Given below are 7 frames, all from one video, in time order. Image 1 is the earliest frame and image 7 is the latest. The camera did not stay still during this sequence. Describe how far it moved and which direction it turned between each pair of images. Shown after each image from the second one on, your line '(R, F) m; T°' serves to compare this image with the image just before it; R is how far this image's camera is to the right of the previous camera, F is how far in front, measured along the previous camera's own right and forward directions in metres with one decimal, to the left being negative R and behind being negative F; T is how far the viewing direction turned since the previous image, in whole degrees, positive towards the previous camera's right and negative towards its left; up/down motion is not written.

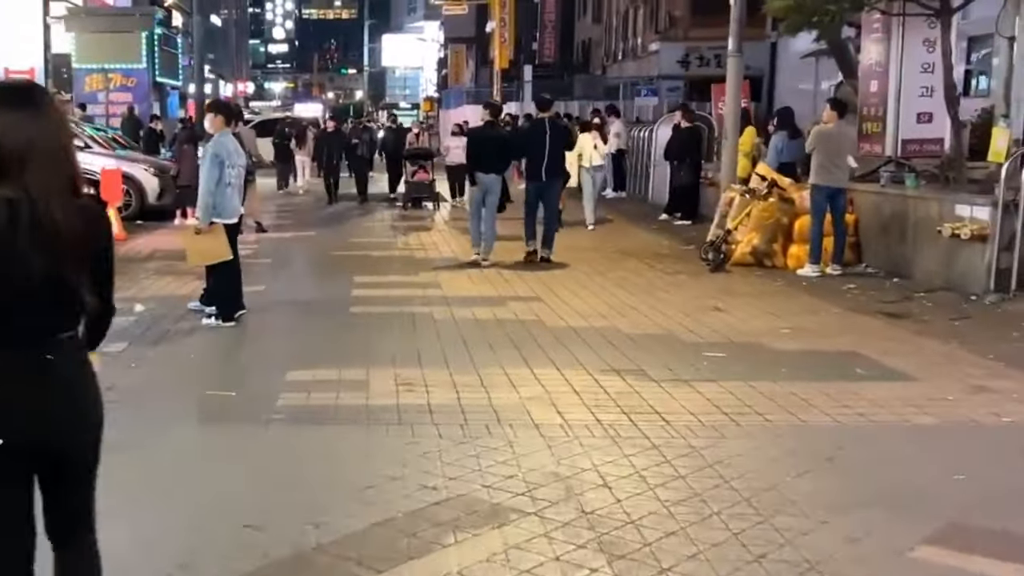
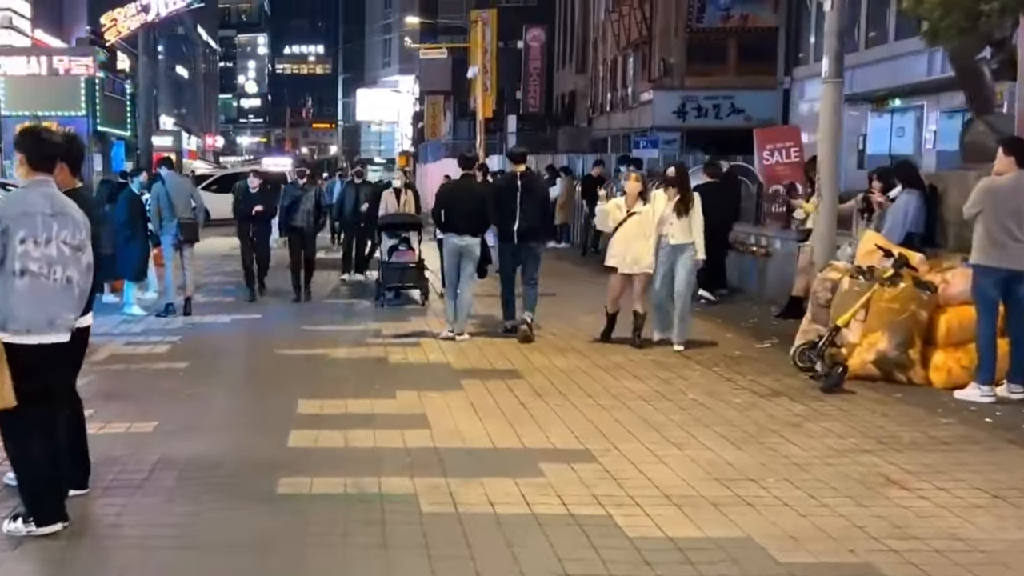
(-0.3, +4.3) m; +1°
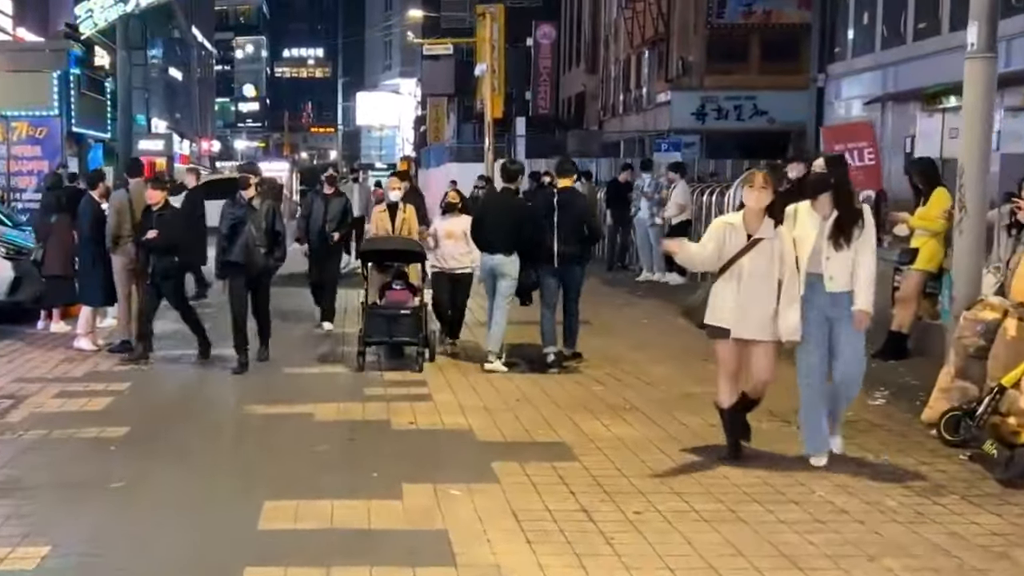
(-0.2, +2.7) m; 0°
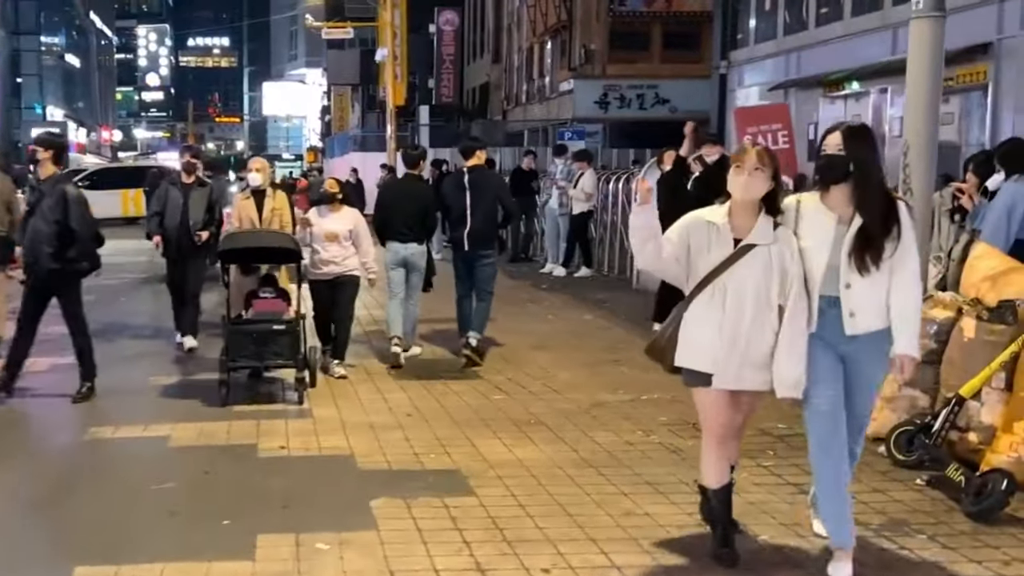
(+0.1, +1.1) m; +4°
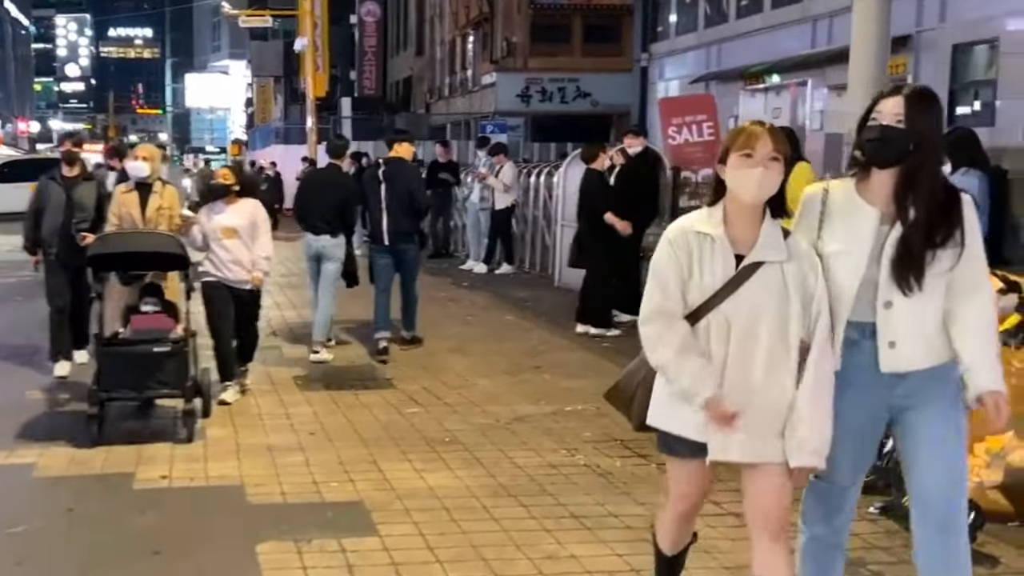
(+0.1, +0.7) m; +3°
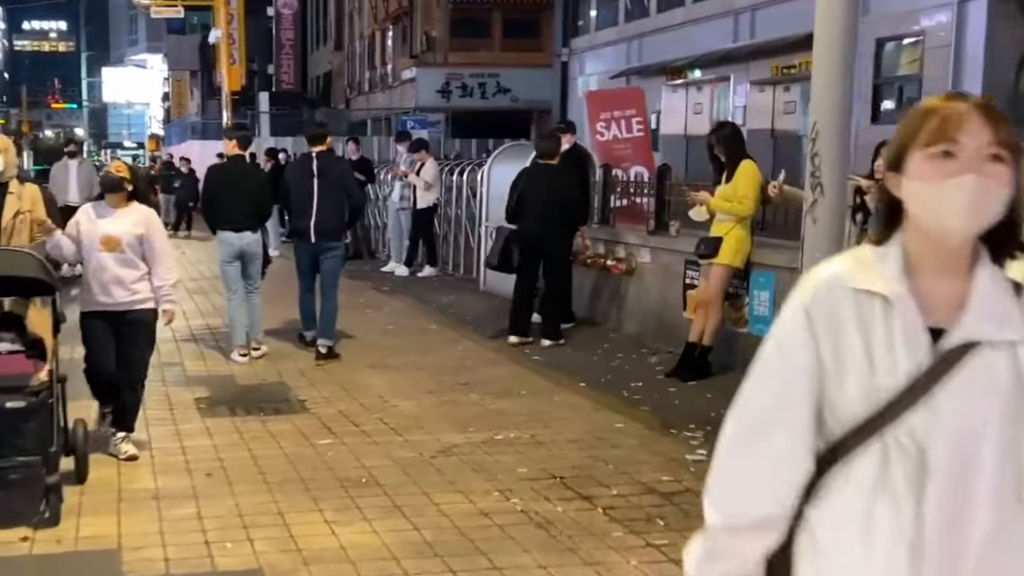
(0.0, +0.9) m; +3°
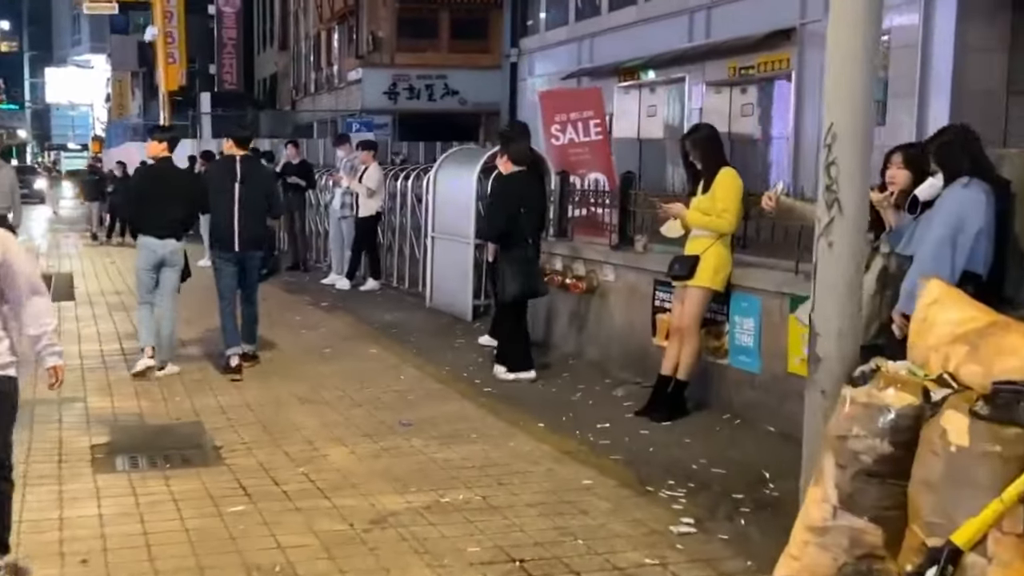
(0.0, +1.3) m; +2°
